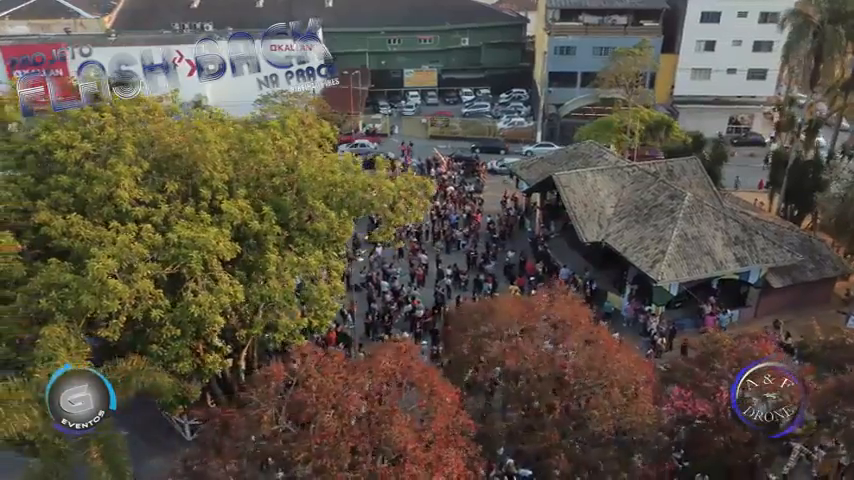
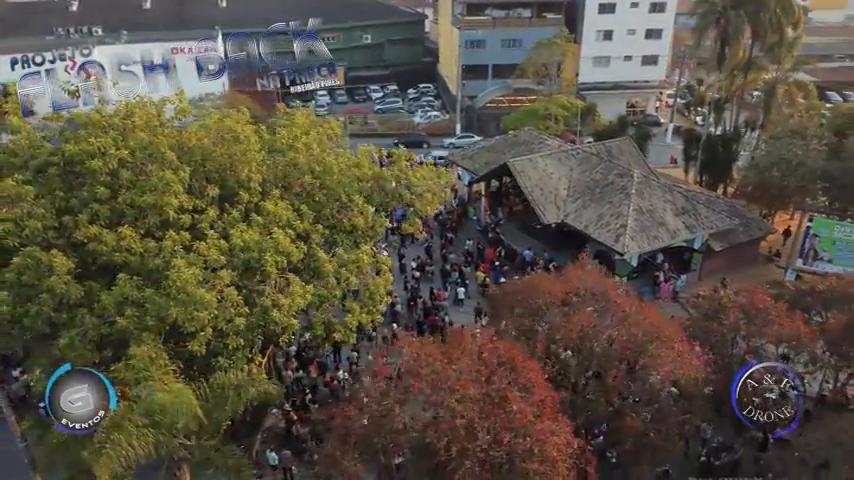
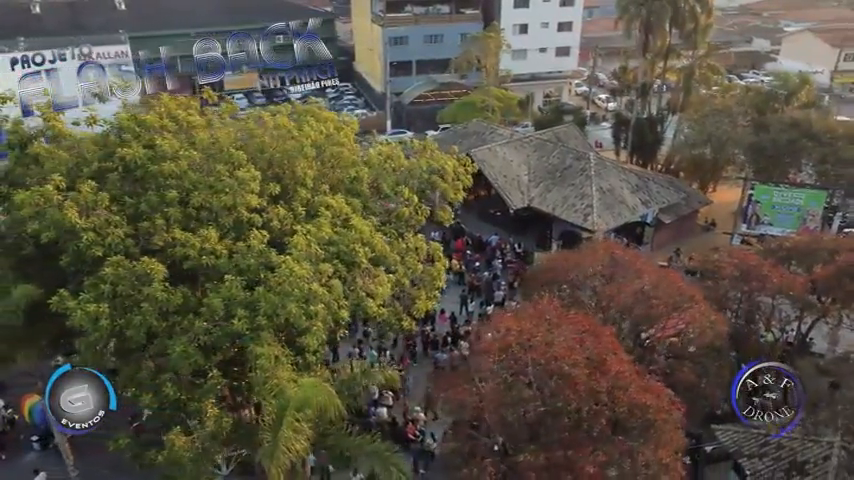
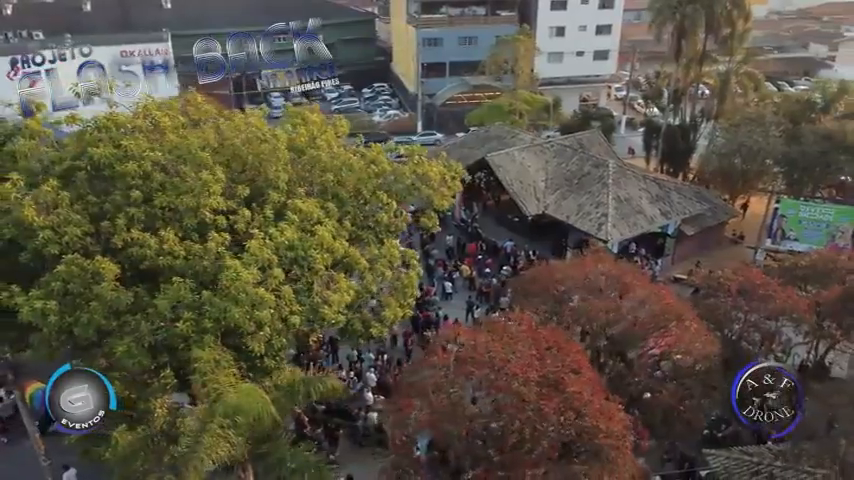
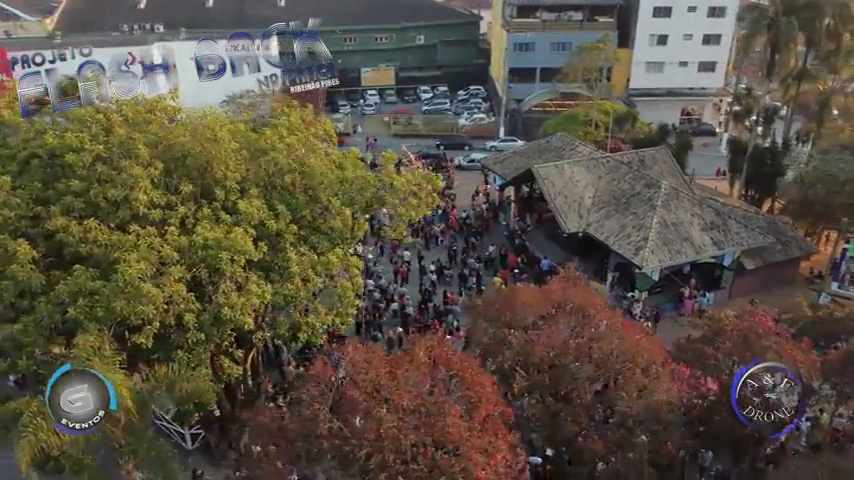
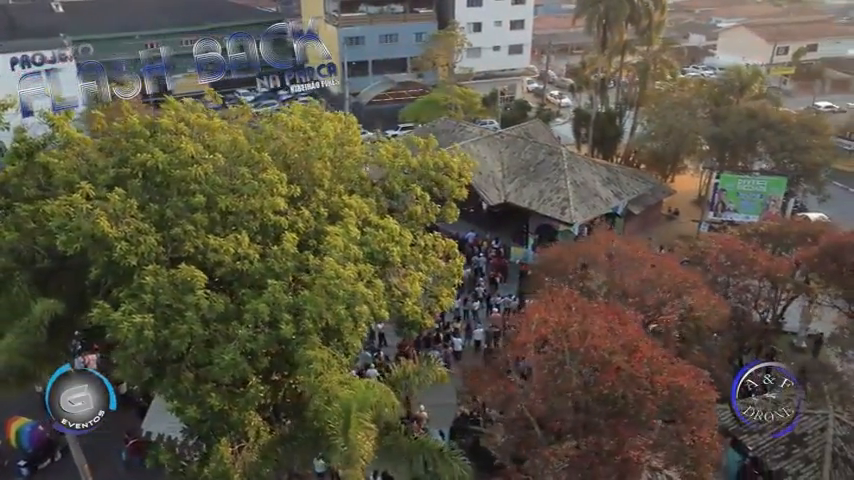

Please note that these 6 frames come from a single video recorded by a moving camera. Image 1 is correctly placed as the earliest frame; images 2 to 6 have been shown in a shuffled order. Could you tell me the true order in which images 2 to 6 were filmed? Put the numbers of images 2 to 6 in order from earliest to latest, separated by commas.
5, 2, 4, 3, 6
